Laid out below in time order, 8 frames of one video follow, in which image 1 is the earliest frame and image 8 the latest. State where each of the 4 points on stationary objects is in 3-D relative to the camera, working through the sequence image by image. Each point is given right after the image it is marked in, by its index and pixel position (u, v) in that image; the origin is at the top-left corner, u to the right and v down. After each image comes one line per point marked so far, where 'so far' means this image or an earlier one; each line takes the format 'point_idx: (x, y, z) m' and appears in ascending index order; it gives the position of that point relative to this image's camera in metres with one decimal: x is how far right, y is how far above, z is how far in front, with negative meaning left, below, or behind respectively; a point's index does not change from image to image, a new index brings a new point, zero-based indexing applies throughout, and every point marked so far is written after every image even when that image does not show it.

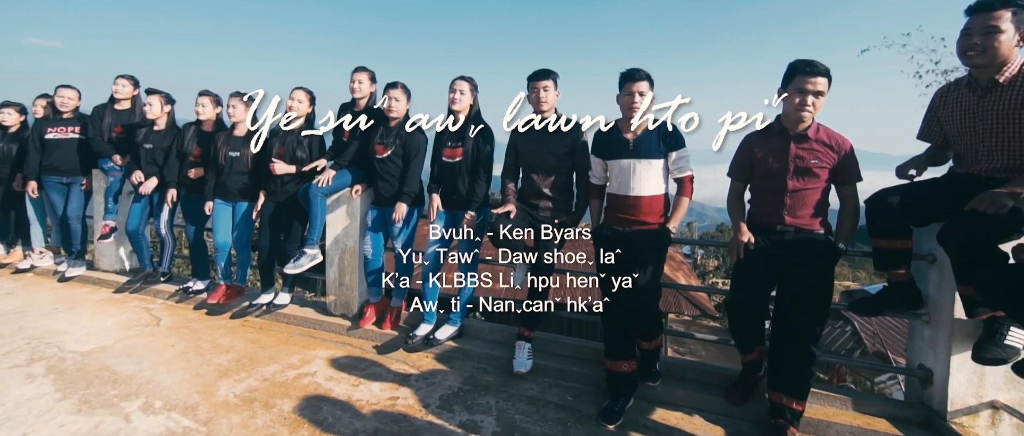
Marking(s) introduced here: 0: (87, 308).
0: (-3.9, -0.8, +4.1) m
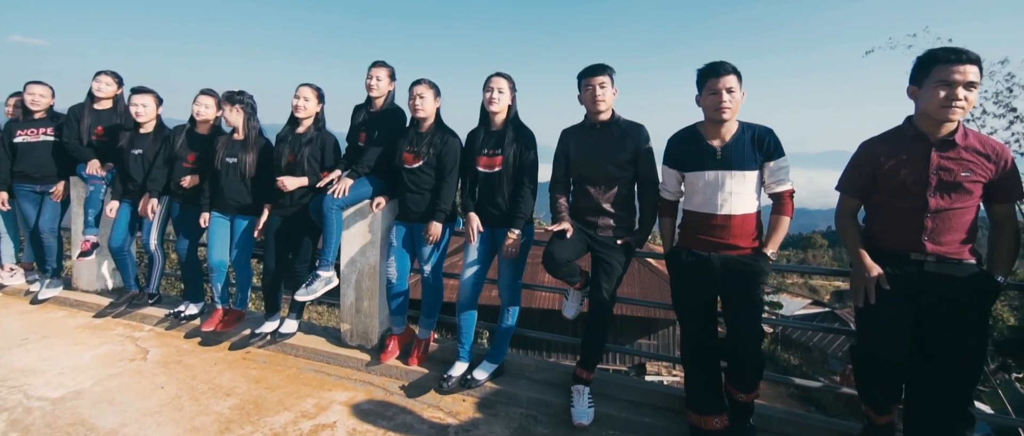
0: (-3.6, -1.0, +3.6) m
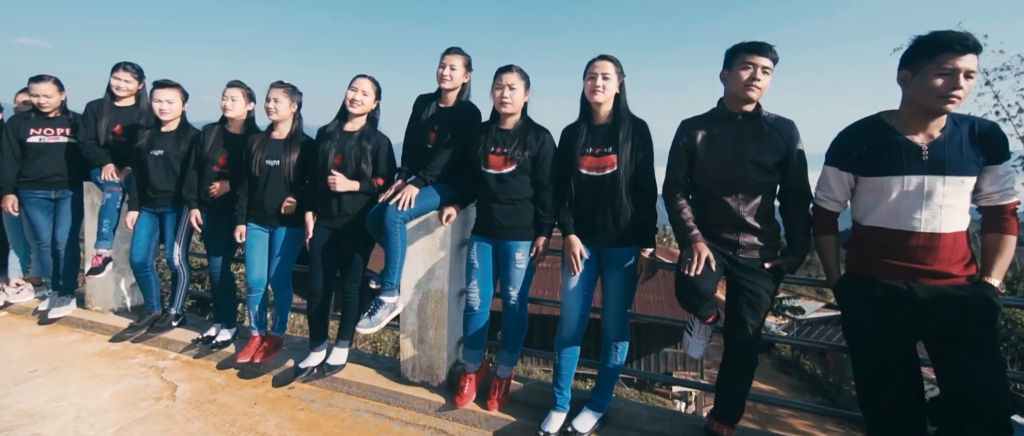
0: (-3.0, -1.0, +3.1) m
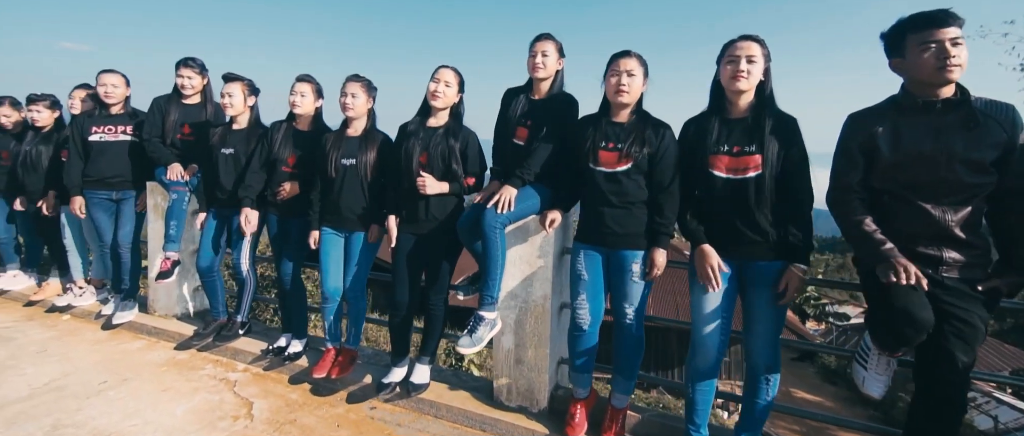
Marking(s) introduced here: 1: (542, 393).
0: (-2.4, -1.1, +2.9) m
1: (+0.2, -1.0, +2.5) m
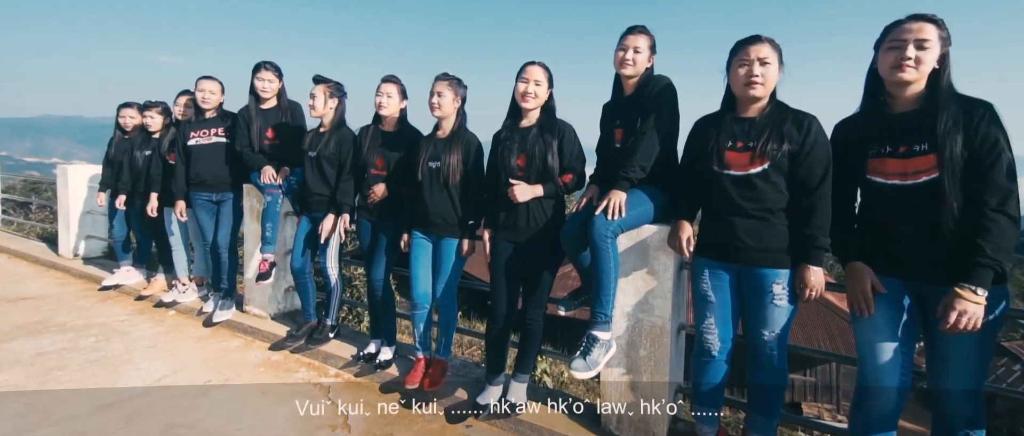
0: (-1.8, -1.1, +3.0) m
1: (+0.7, -1.0, +2.2) m
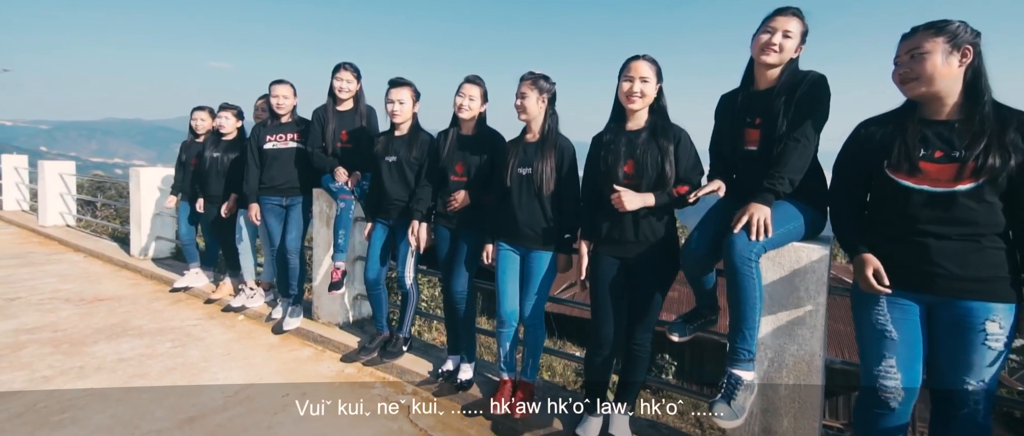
0: (-1.2, -1.1, +2.8) m
1: (+1.2, -1.1, +1.9) m
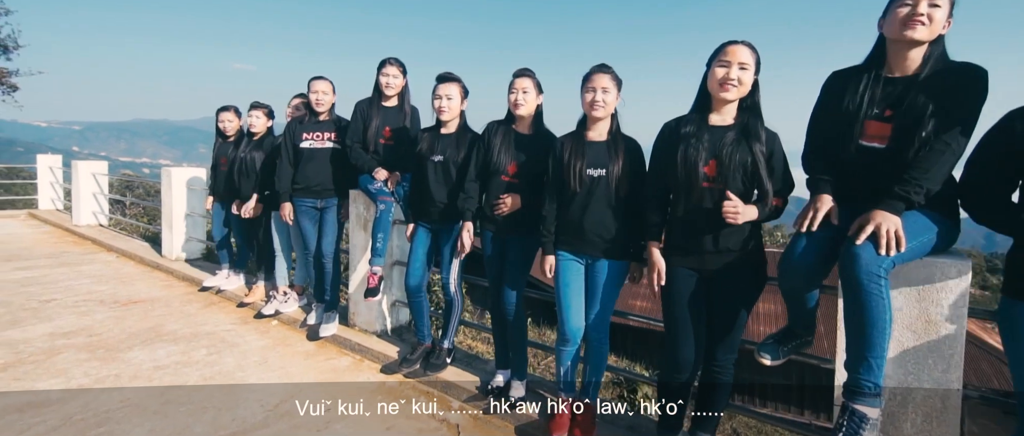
0: (-0.9, -1.2, +2.7) m
1: (+1.5, -1.1, +1.7) m
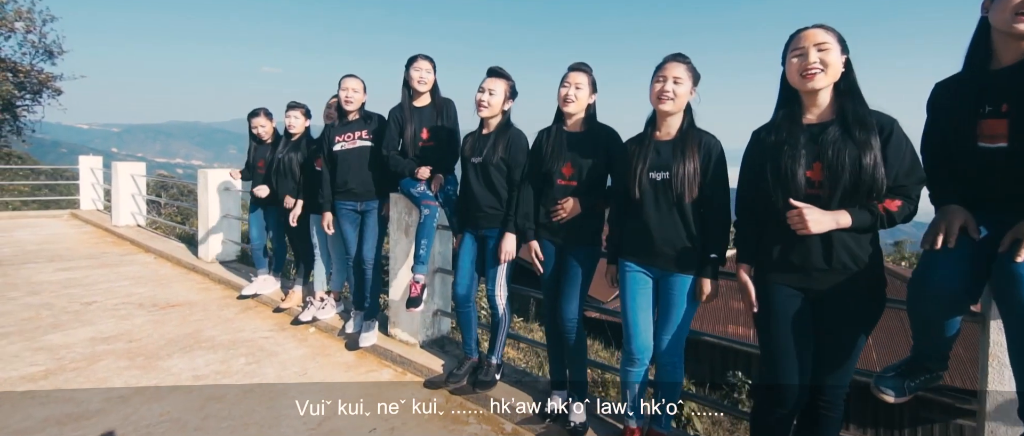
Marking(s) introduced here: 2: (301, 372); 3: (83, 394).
0: (-0.5, -1.2, +2.5) m
1: (+1.8, -1.2, +1.4) m
2: (-1.5, -1.1, +3.1) m
3: (-2.6, -1.1, +2.8) m
